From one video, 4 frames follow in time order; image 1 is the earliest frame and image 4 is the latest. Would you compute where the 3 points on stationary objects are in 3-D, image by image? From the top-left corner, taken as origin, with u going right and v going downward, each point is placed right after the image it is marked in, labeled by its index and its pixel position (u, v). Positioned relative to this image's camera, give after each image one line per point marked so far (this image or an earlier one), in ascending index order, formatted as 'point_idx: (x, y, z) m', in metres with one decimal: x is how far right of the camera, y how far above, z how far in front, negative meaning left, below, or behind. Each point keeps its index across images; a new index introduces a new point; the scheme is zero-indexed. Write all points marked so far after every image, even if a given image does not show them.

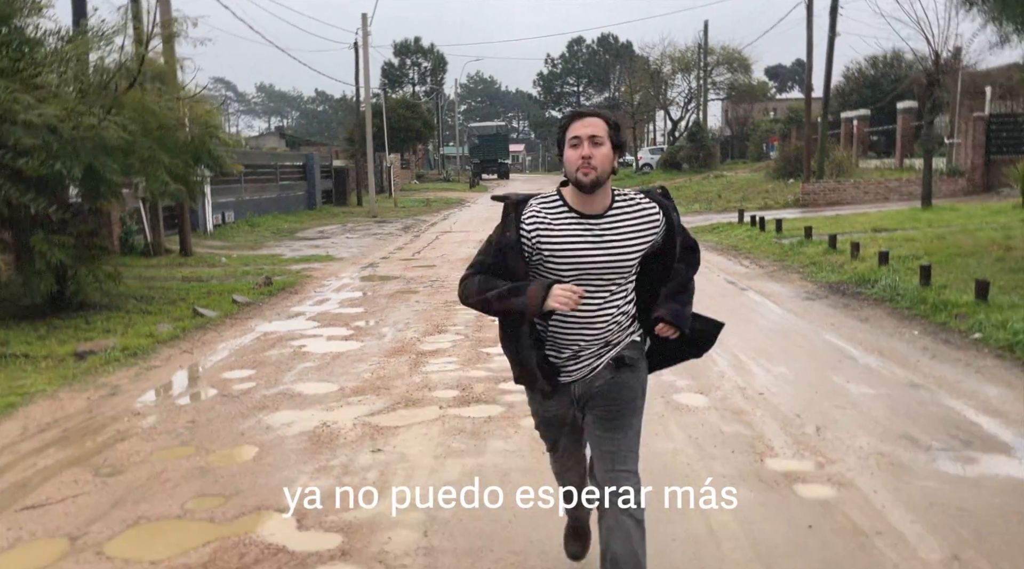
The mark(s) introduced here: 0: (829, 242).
0: (+5.1, +0.7, +13.1) m
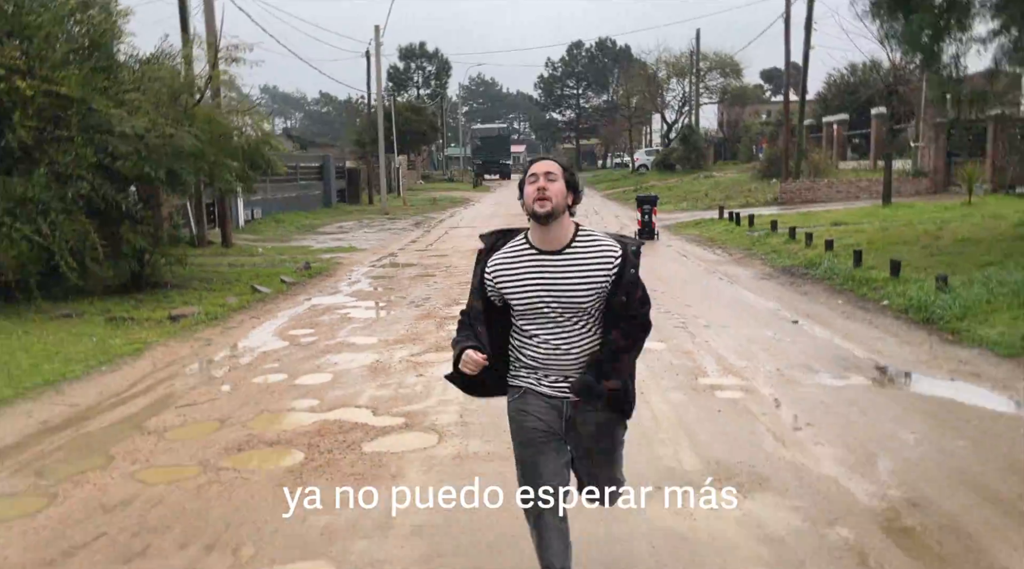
0: (+5.1, +1.0, +15.2) m
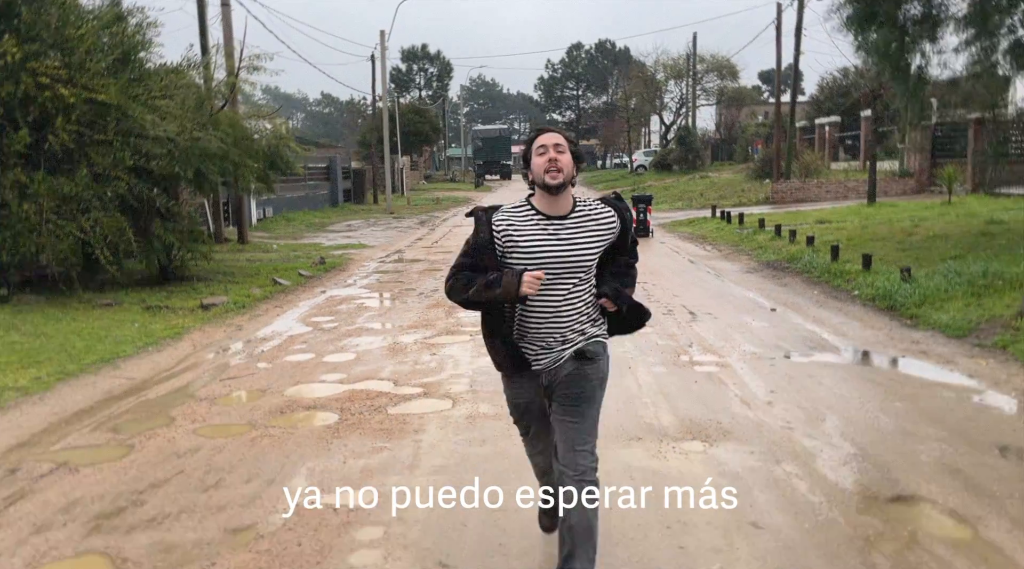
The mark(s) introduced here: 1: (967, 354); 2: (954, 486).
0: (+5.2, +1.1, +16.1) m
1: (+4.2, -0.6, +7.6) m
2: (+2.5, -1.2, +4.6) m
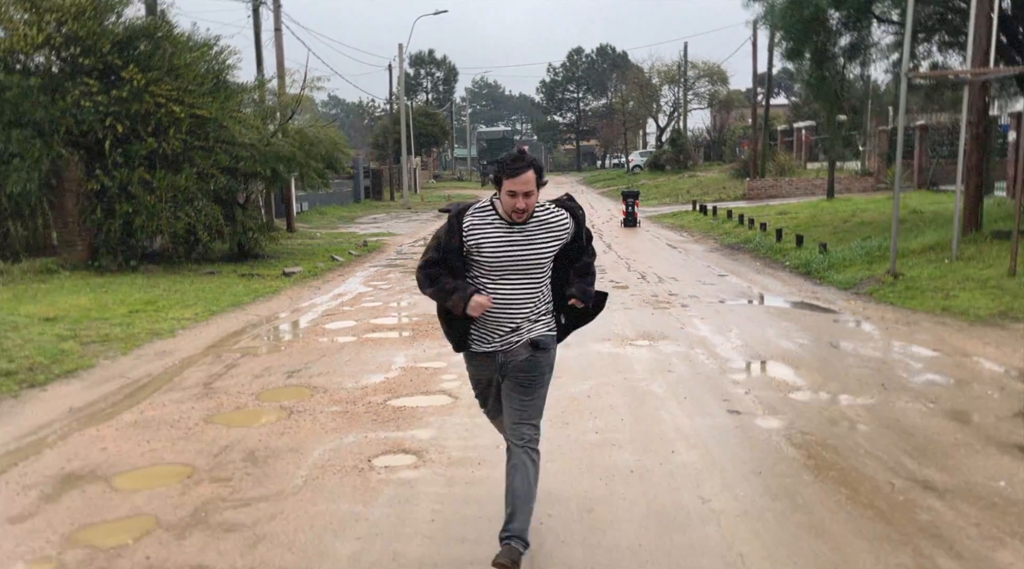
0: (+5.3, +1.5, +19.3) m
1: (+4.4, -0.2, +10.8) m
2: (+2.7, -0.7, +7.8) m
